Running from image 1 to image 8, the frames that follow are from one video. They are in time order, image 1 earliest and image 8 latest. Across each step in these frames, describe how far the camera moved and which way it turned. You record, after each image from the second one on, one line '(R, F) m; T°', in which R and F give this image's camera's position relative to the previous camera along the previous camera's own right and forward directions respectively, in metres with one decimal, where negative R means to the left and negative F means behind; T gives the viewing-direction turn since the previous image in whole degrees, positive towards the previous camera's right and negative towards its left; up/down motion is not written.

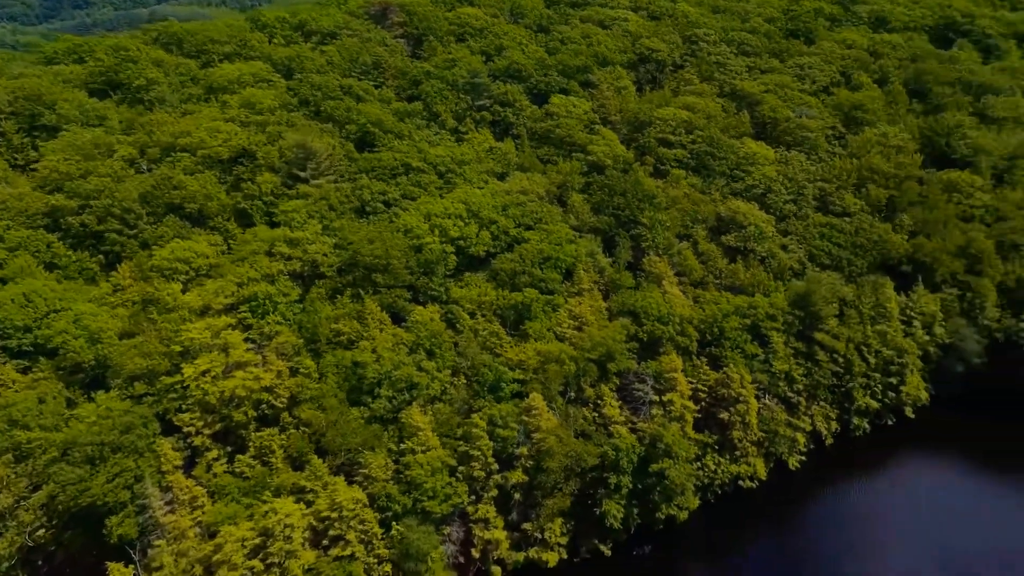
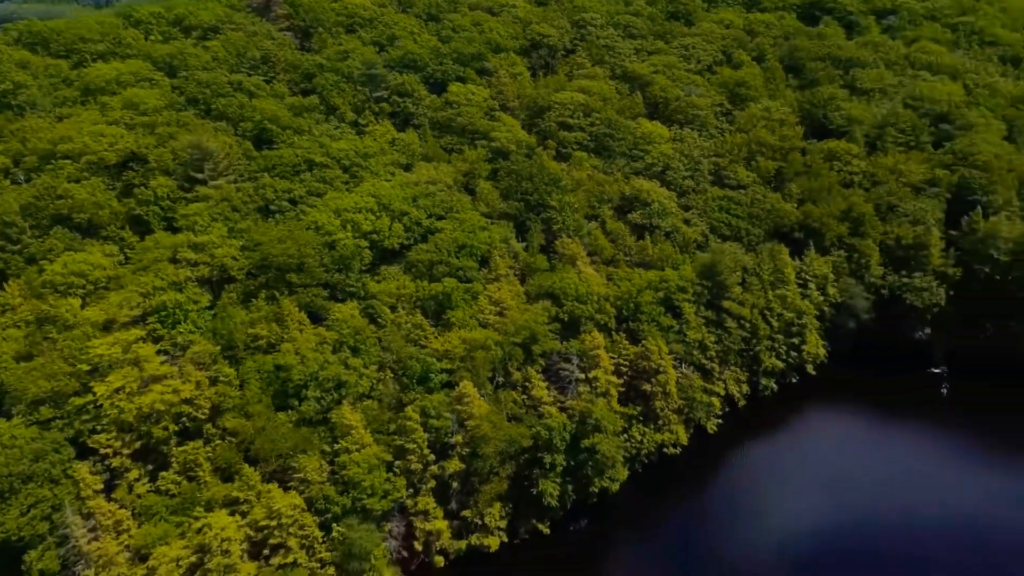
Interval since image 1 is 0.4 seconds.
(-2.1, -0.1) m; +8°
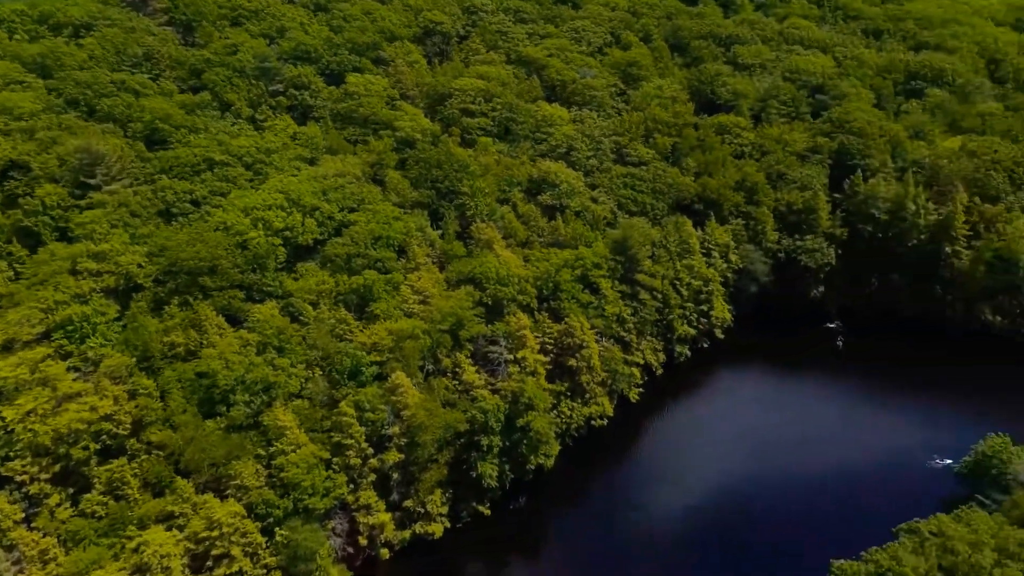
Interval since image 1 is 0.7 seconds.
(-2.3, -0.3) m; +8°
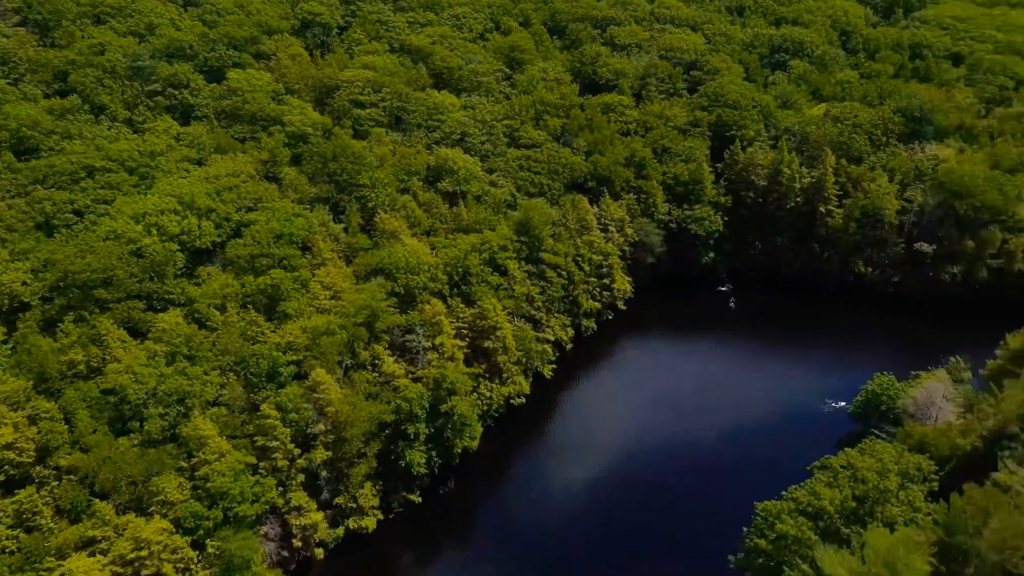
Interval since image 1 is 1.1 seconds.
(-2.0, -0.5) m; +8°
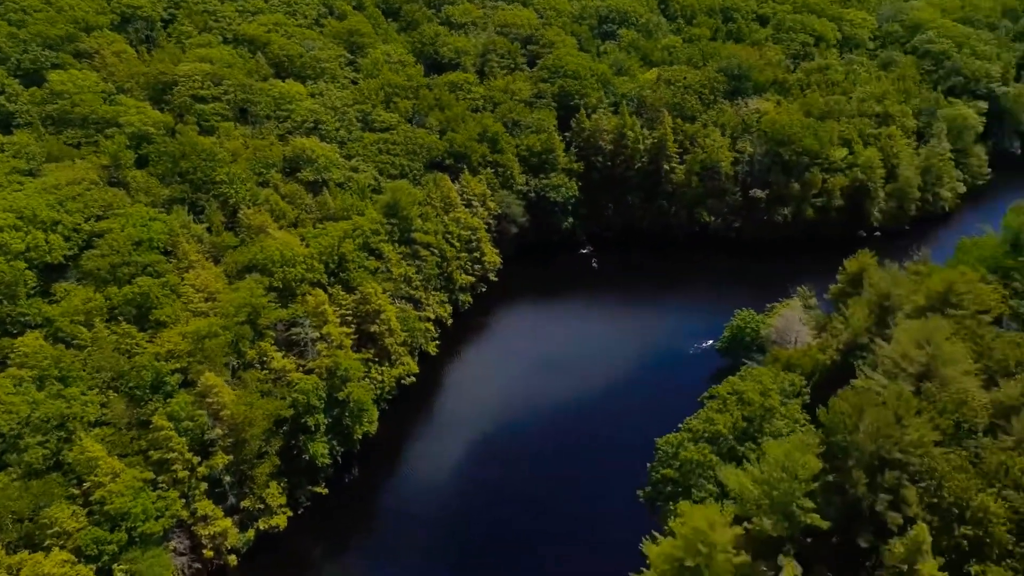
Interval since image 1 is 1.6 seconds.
(-3.0, -0.9) m; +11°
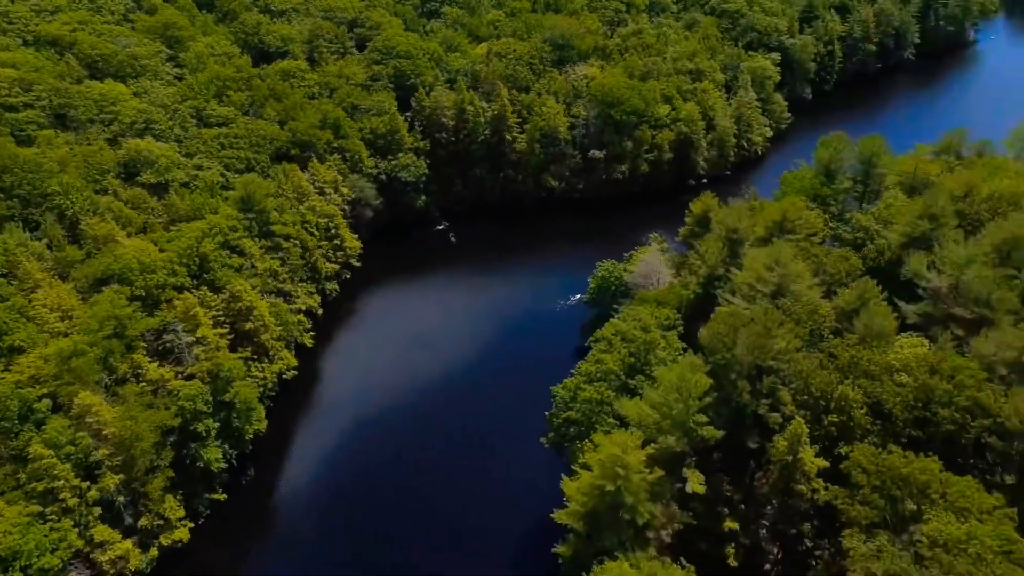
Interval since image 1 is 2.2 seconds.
(-3.2, -1.2) m; +12°
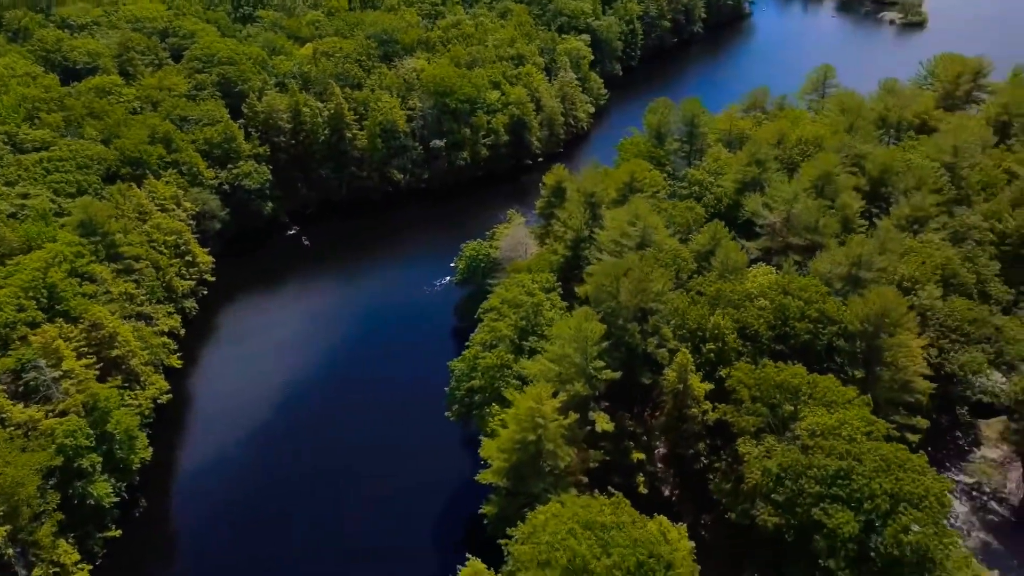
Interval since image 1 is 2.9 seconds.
(-3.7, -1.5) m; +12°
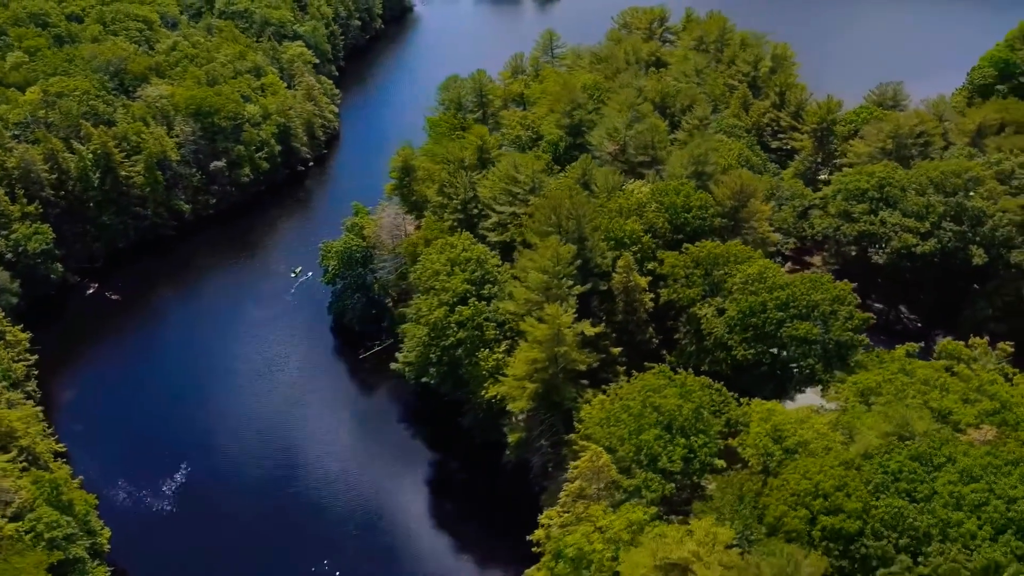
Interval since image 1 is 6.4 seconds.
(-19.0, -1.1) m; +24°
